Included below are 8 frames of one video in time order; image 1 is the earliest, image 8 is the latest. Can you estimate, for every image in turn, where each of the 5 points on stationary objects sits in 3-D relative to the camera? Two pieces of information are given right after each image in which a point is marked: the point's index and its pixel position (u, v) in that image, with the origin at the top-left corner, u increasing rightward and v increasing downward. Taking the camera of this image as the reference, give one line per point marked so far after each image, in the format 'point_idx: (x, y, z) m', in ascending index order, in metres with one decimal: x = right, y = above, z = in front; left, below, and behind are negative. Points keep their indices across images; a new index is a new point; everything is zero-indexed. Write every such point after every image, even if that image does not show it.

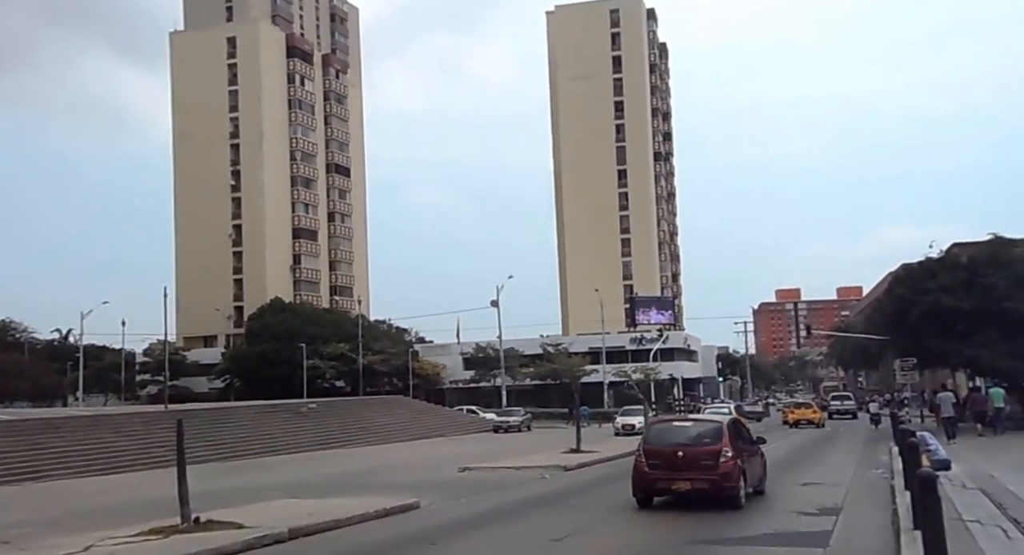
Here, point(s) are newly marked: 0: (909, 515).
0: (+5.9, -3.4, +14.2) m
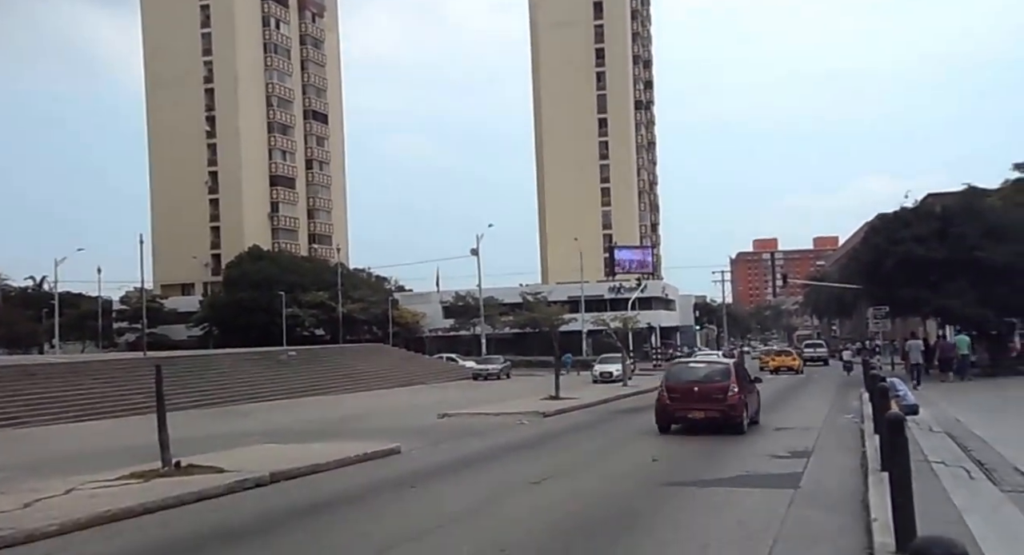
0: (+5.7, -2.6, +14.1) m
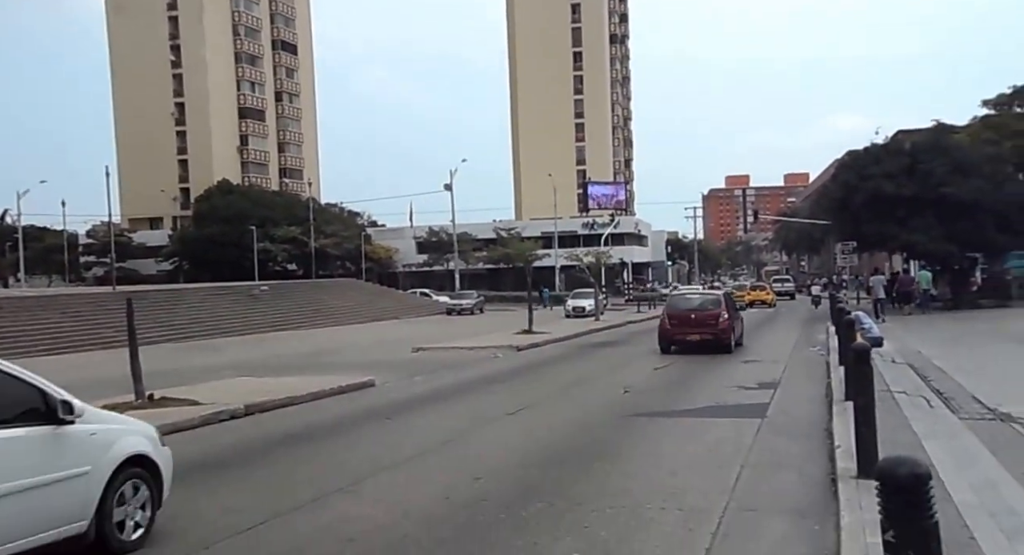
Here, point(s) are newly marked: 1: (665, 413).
0: (+5.3, -1.7, +14.5) m
1: (+2.4, -2.0, +13.7) m
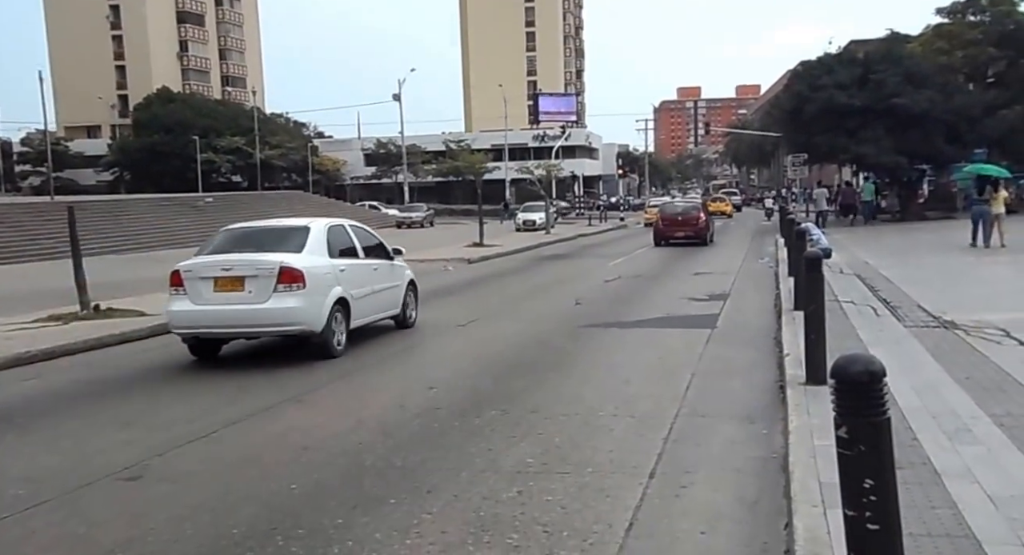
0: (+4.5, -0.3, +14.8) m
1: (+1.7, -0.7, +13.9) m
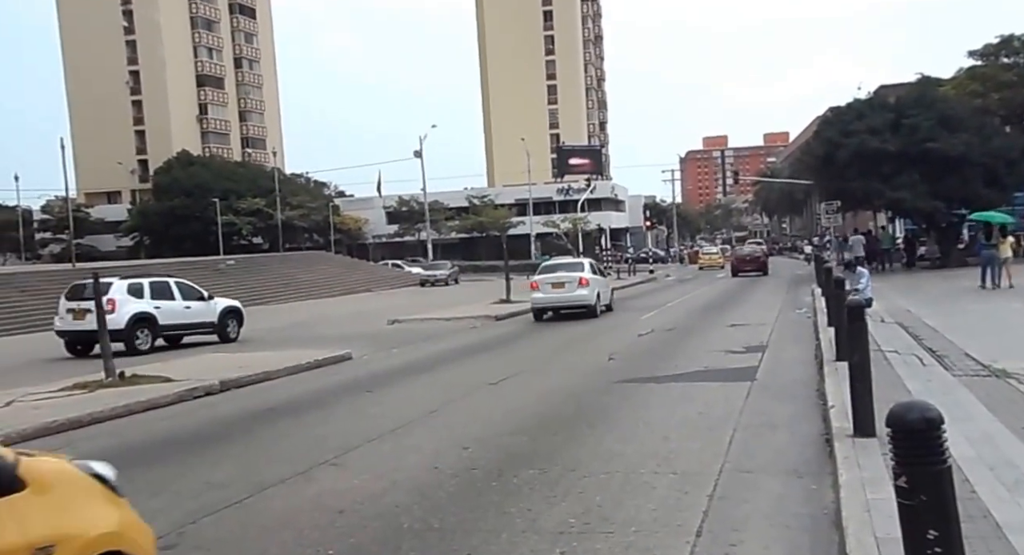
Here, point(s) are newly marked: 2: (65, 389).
0: (+4.9, -1.1, +14.5) m
1: (+2.1, -1.5, +13.6) m
2: (-7.1, -1.8, +14.8) m
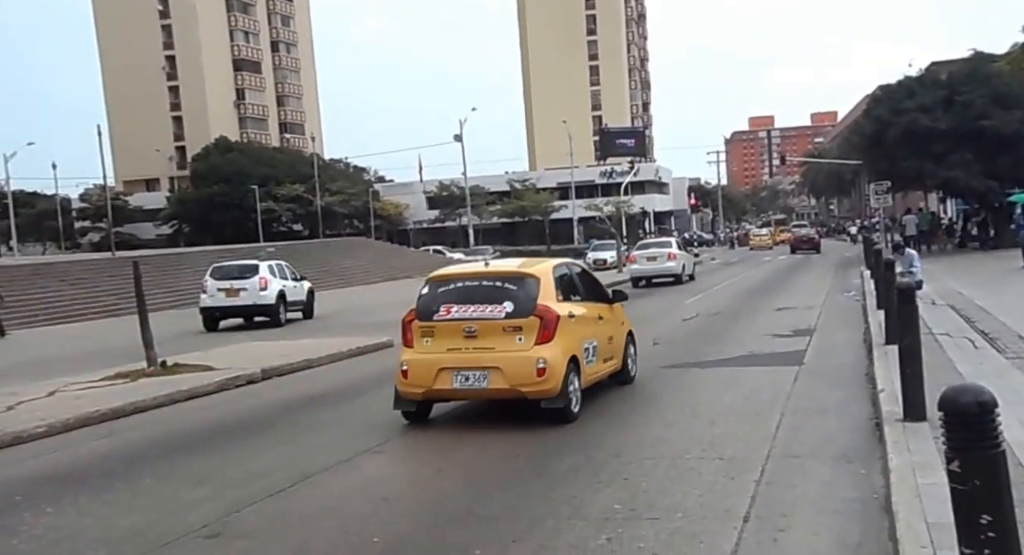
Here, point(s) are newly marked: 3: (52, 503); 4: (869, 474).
0: (+5.4, -0.8, +14.3) m
1: (+2.6, -1.2, +13.4) m
2: (-6.5, -1.6, +14.8) m
3: (-4.6, -2.3, +9.2) m
4: (+3.5, -1.9, +9.0) m
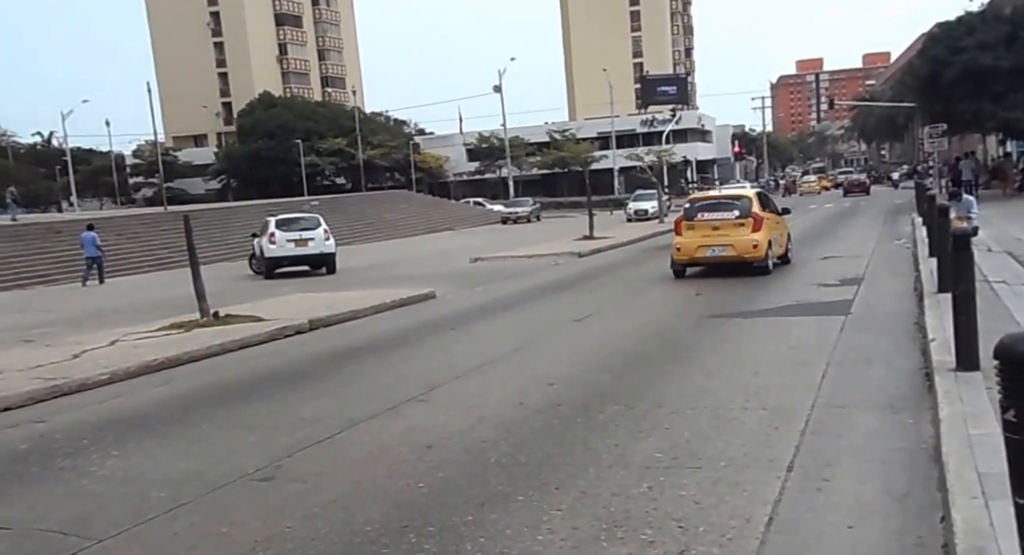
0: (+6.1, 0.0, +13.9) m
1: (+3.3, -0.5, +13.2) m
2: (-5.8, -0.9, +15.3) m
3: (-4.2, -1.8, +9.7) m
4: (+3.8, -1.4, +8.8) m
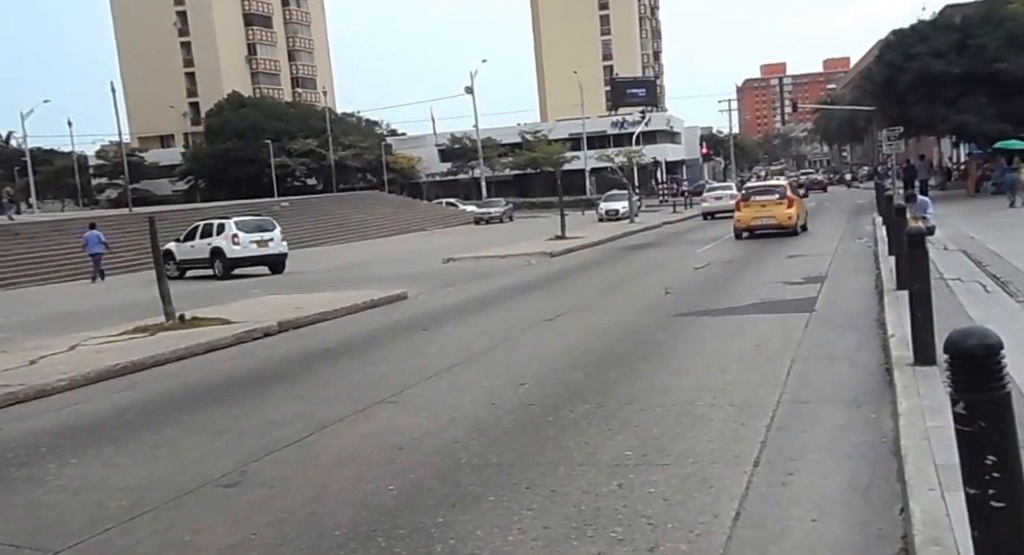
0: (+5.7, 0.0, +14.3) m
1: (+2.9, -0.5, +13.5) m
2: (-6.3, -0.9, +15.1) m
3: (-4.5, -1.8, +9.5) m
4: (+3.6, -1.4, +9.1) m
